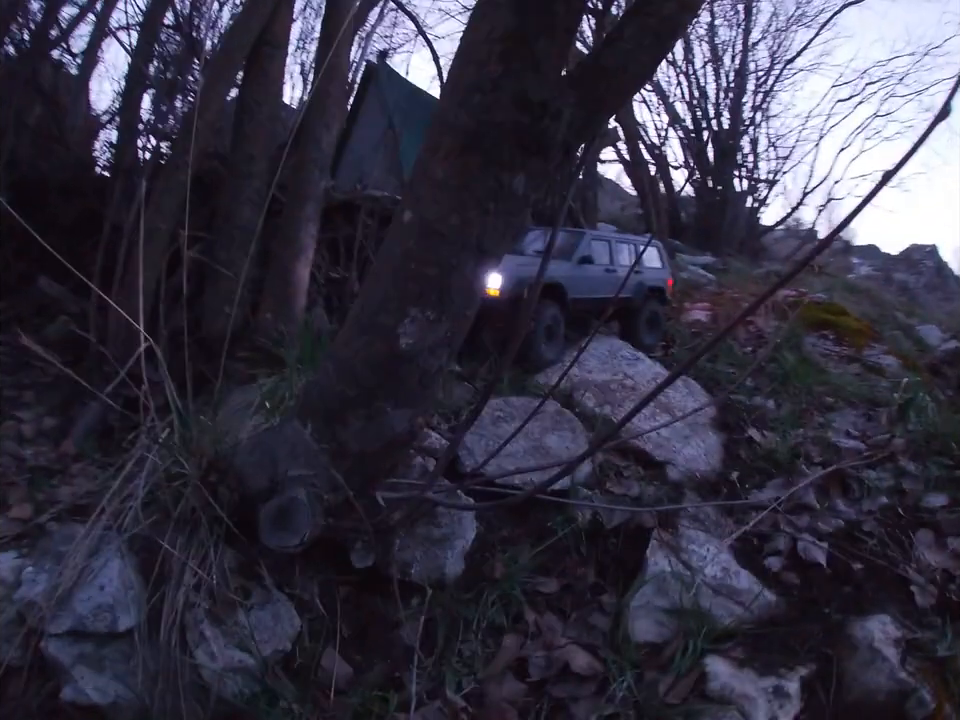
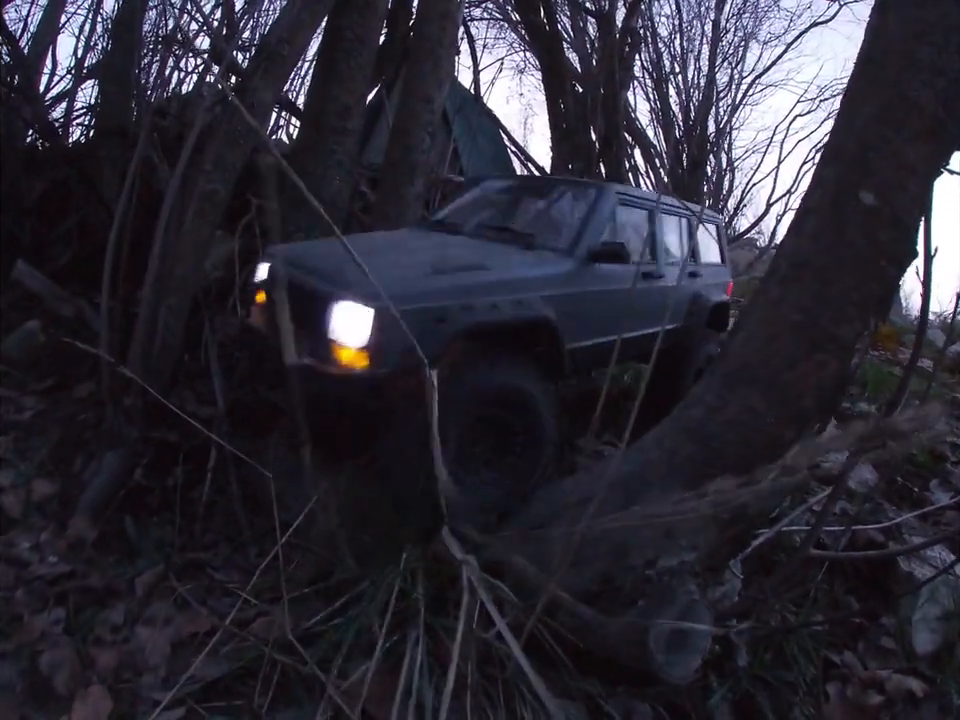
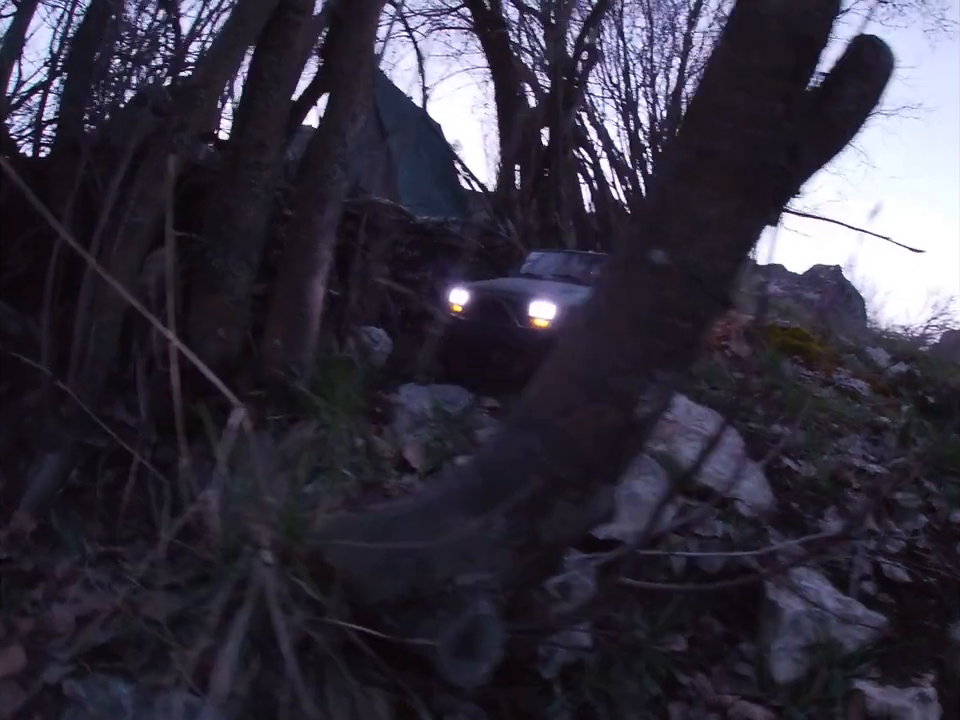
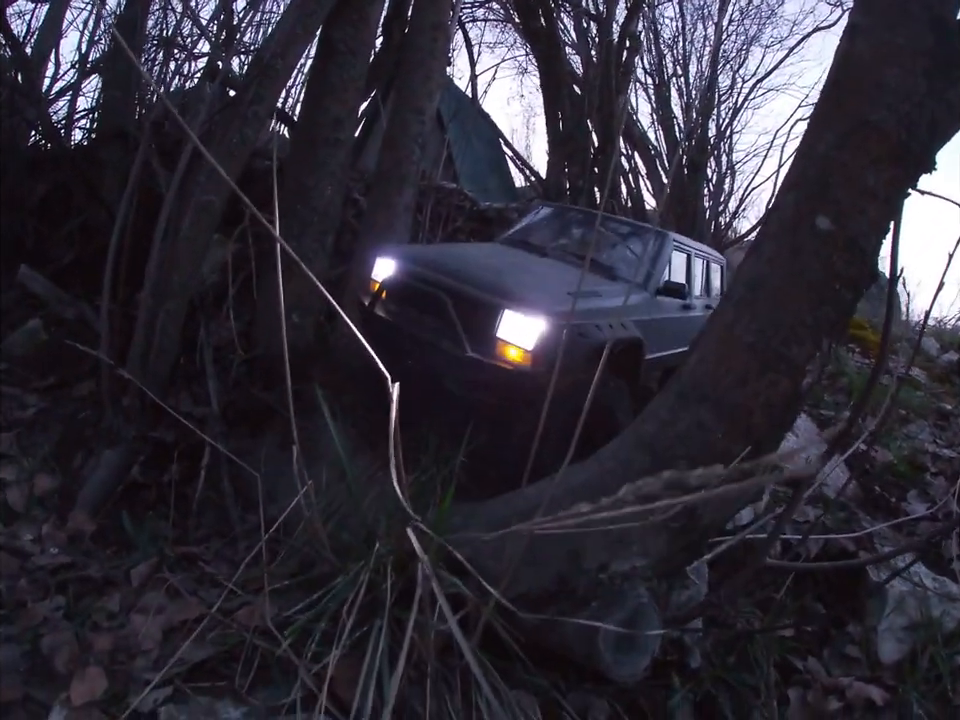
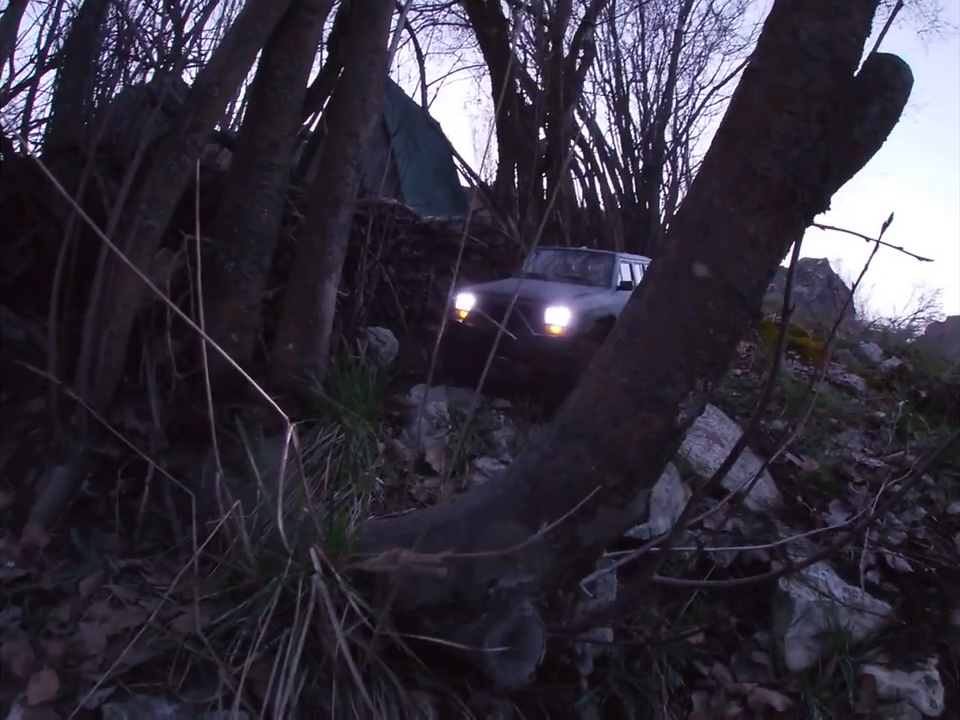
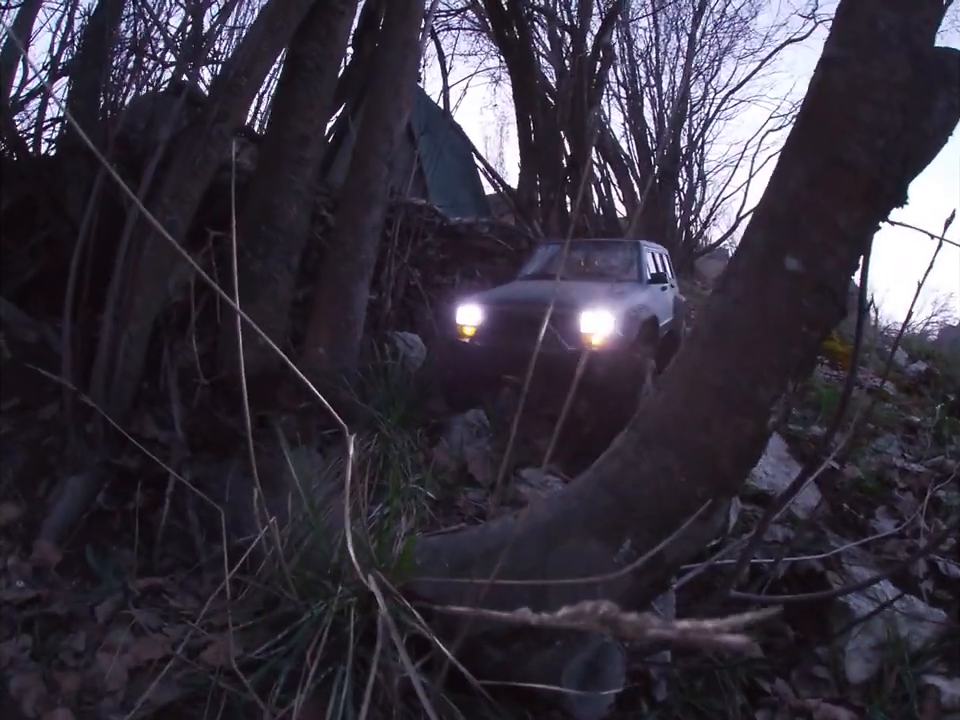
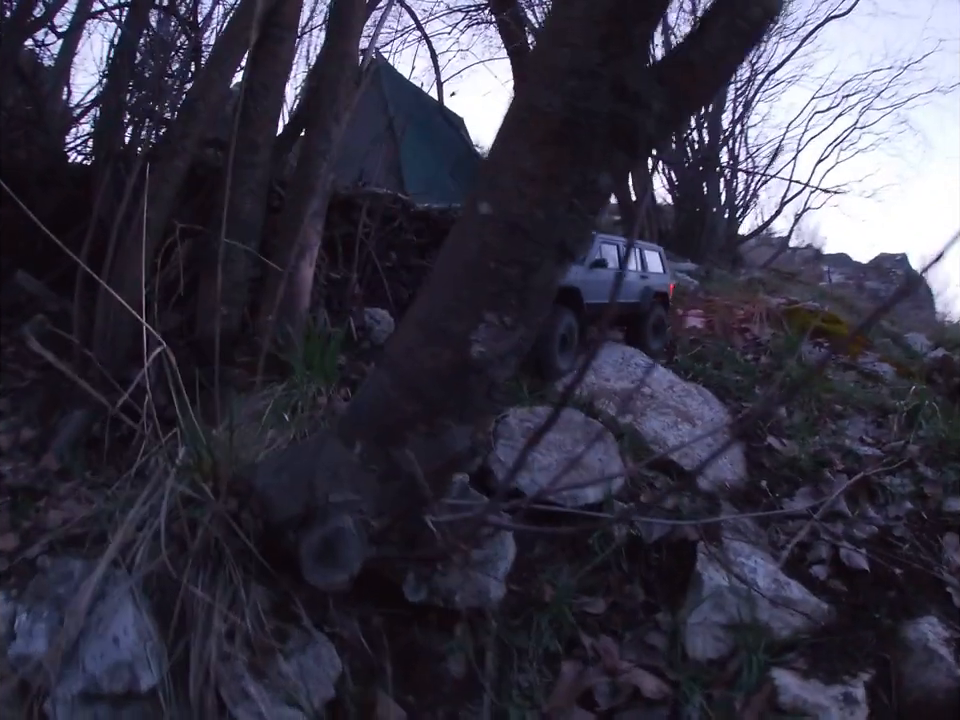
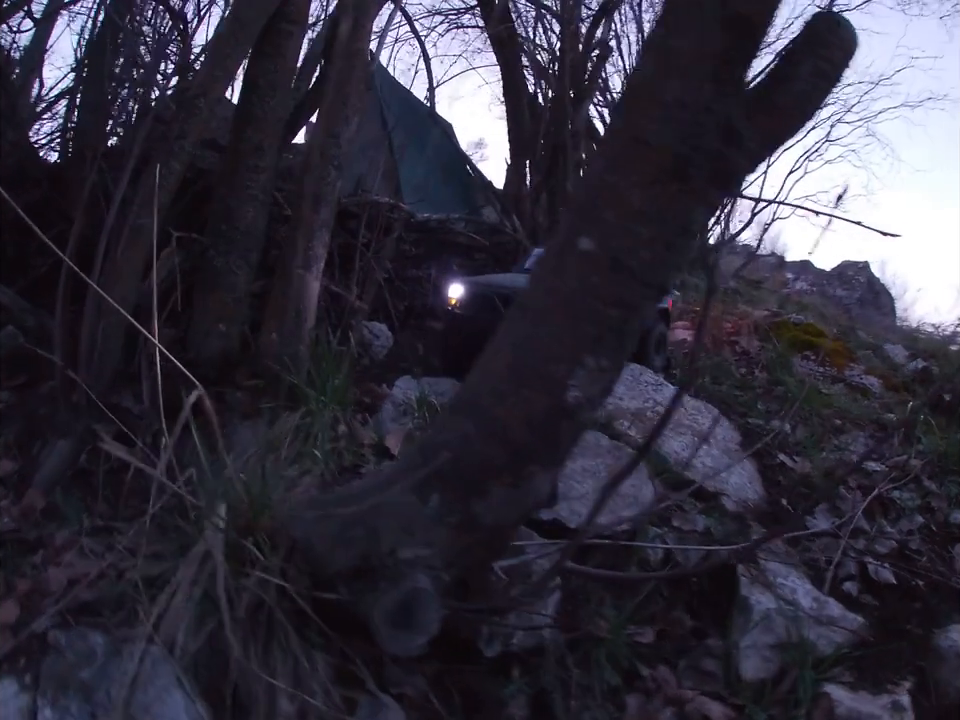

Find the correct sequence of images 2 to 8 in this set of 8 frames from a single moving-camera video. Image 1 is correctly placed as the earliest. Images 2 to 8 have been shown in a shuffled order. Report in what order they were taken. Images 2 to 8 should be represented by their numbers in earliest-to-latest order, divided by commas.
7, 8, 3, 5, 6, 4, 2
